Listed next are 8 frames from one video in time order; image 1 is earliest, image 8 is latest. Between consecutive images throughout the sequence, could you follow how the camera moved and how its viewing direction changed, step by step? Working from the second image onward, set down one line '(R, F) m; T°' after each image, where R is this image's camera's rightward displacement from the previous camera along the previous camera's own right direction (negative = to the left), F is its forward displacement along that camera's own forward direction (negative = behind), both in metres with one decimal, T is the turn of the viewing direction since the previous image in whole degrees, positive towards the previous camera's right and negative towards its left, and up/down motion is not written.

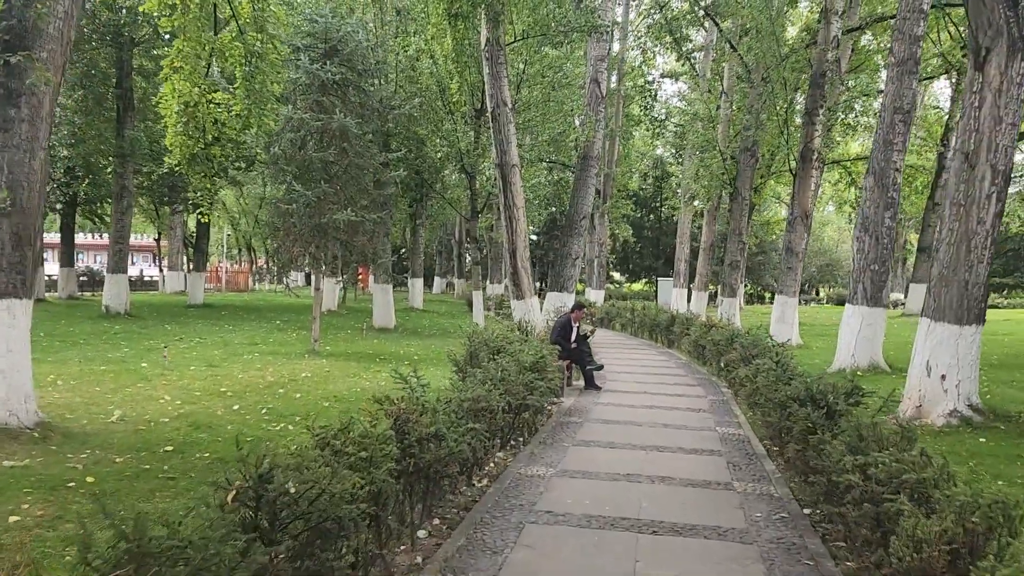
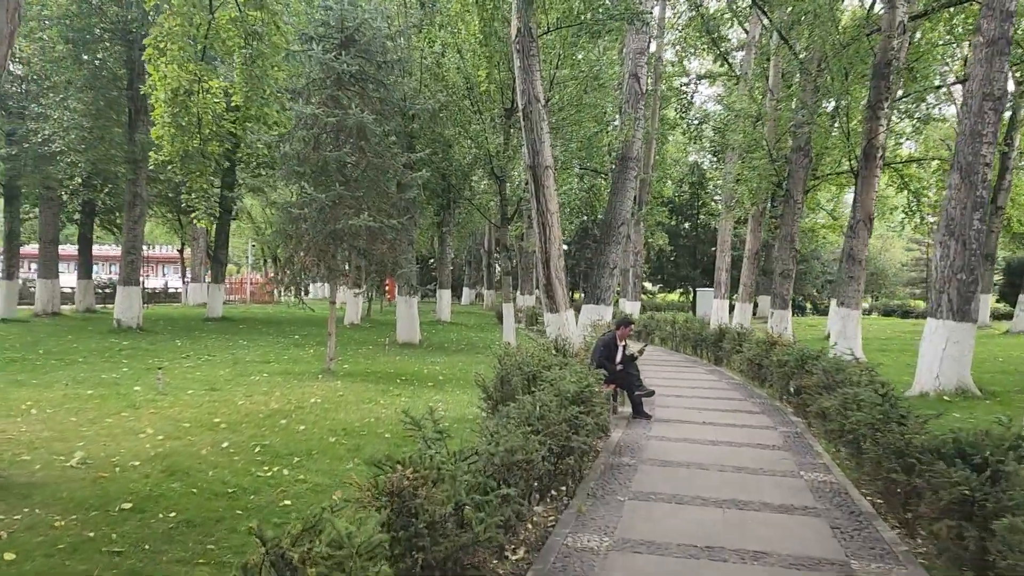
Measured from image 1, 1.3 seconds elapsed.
(-0.1, +1.3) m; -2°
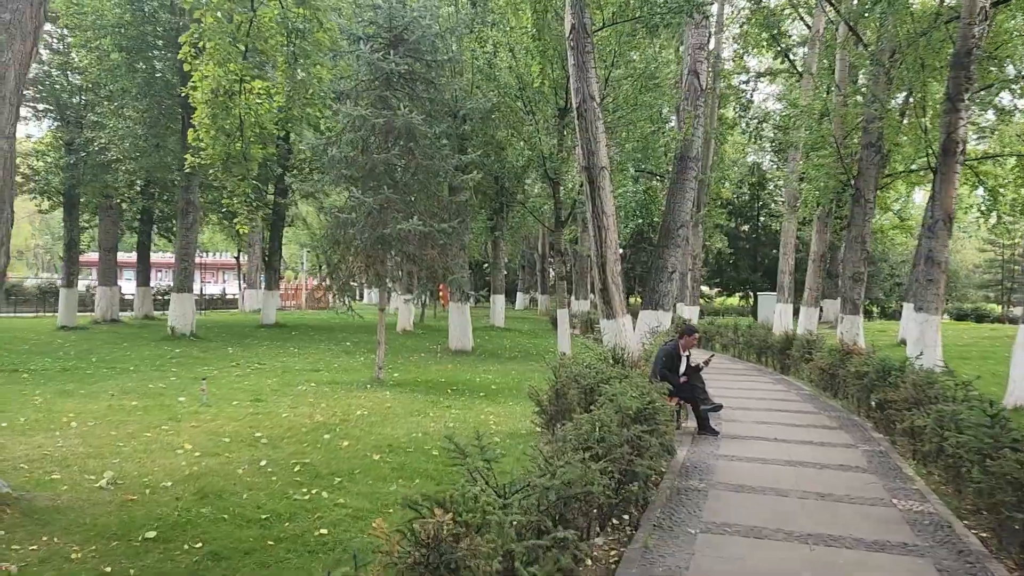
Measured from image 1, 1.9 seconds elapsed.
(0.0, +0.5) m; -4°
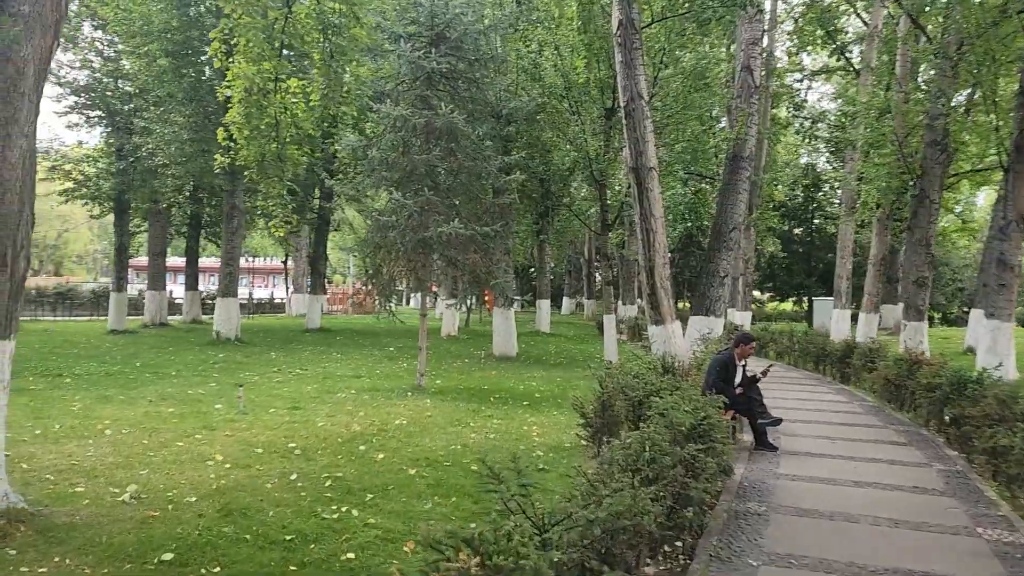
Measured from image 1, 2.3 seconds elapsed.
(0.0, +0.4) m; -3°
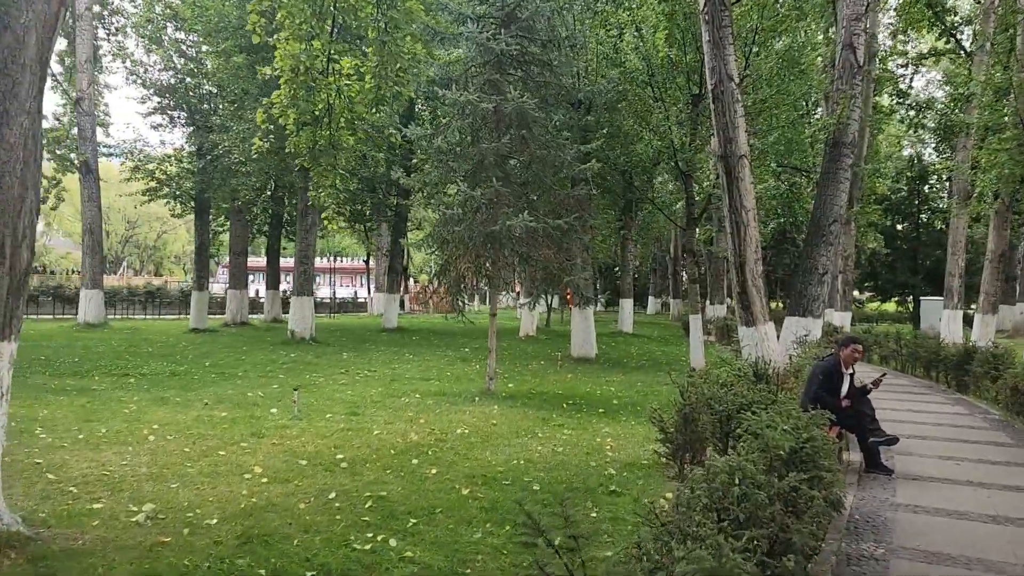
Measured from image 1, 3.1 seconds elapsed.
(+0.1, +0.8) m; -6°
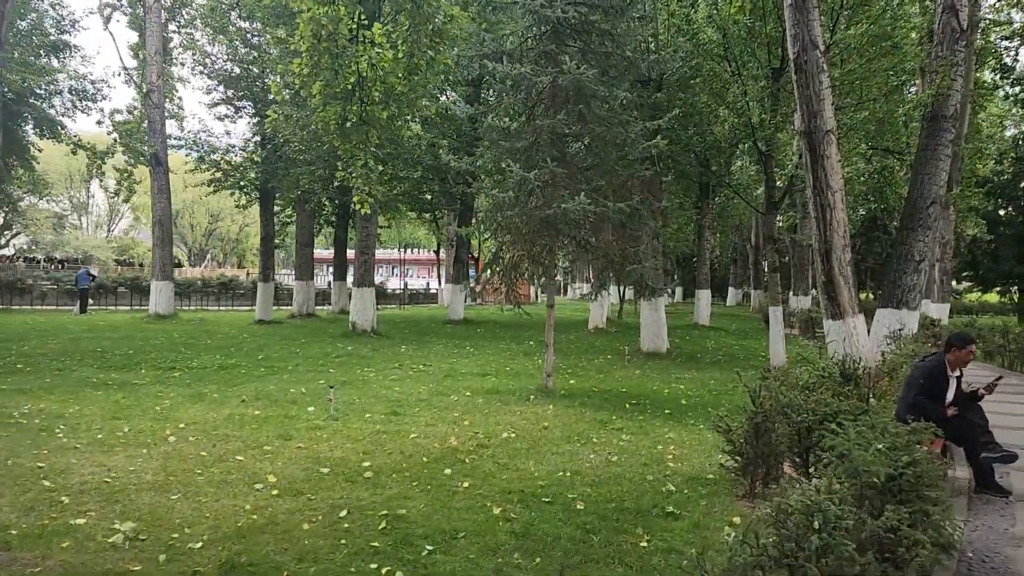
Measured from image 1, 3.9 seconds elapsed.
(+0.2, +0.8) m; -5°
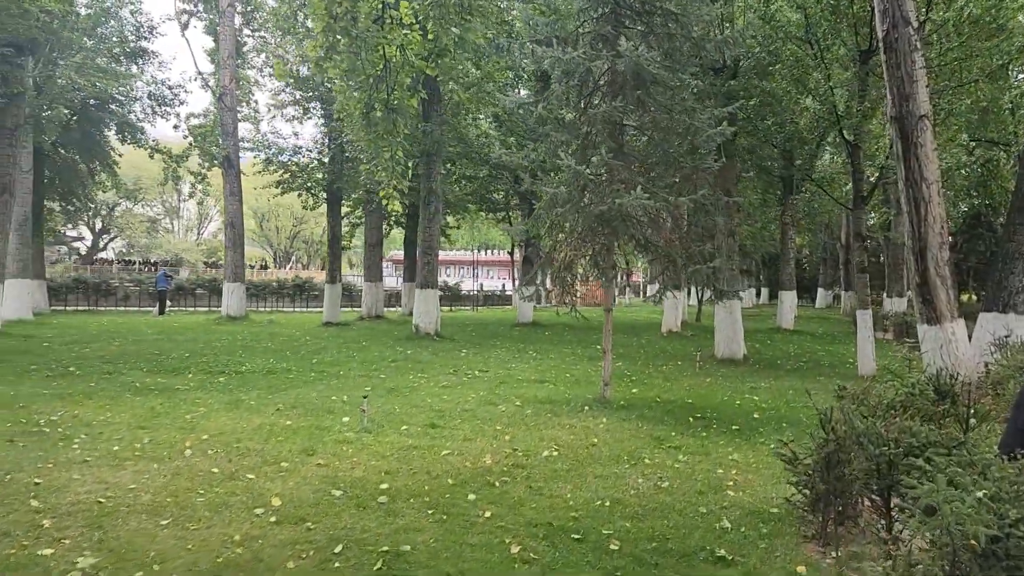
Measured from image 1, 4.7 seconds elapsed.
(+0.3, +0.7) m; -6°
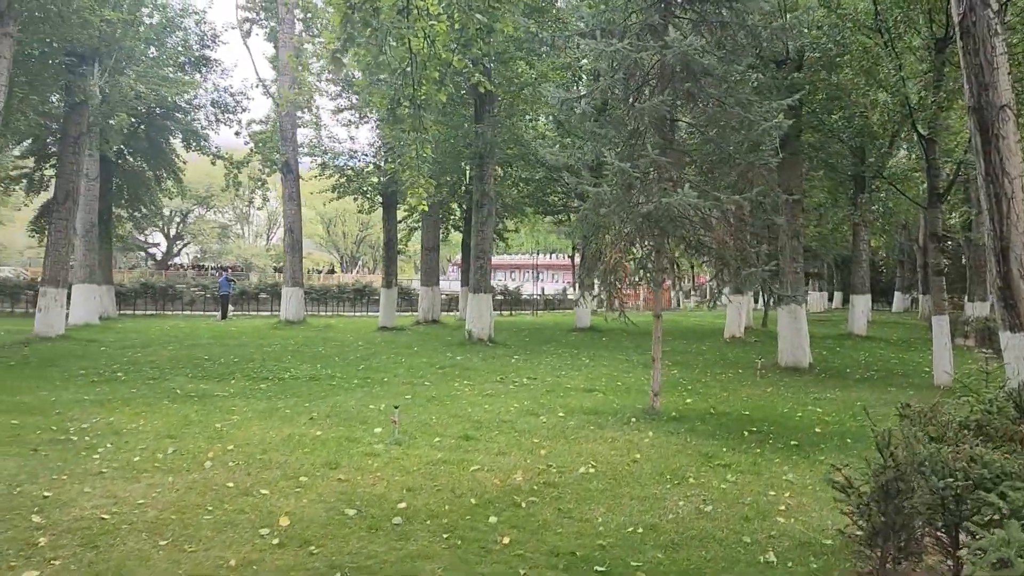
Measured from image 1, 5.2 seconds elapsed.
(+0.2, +0.4) m; -5°
